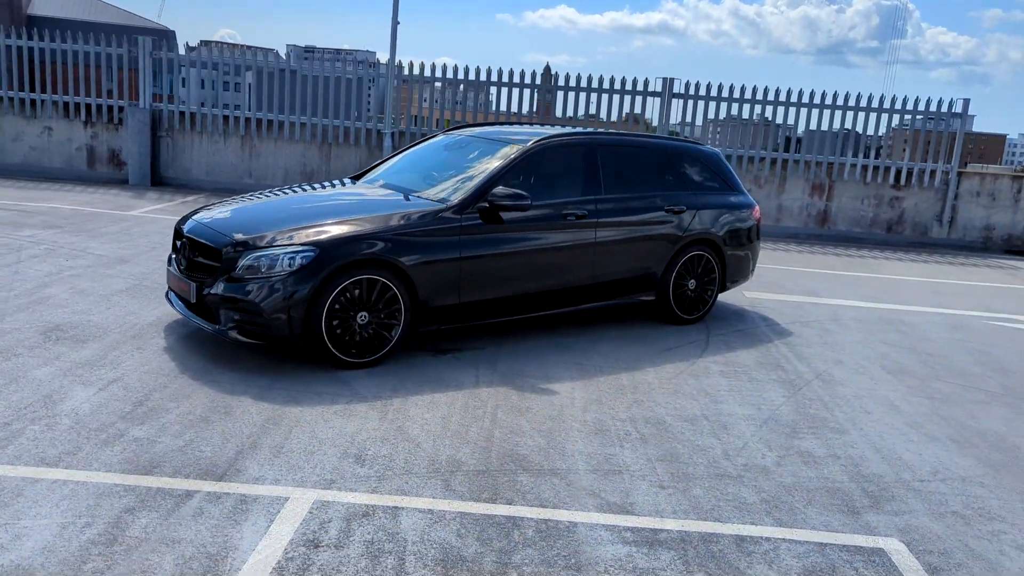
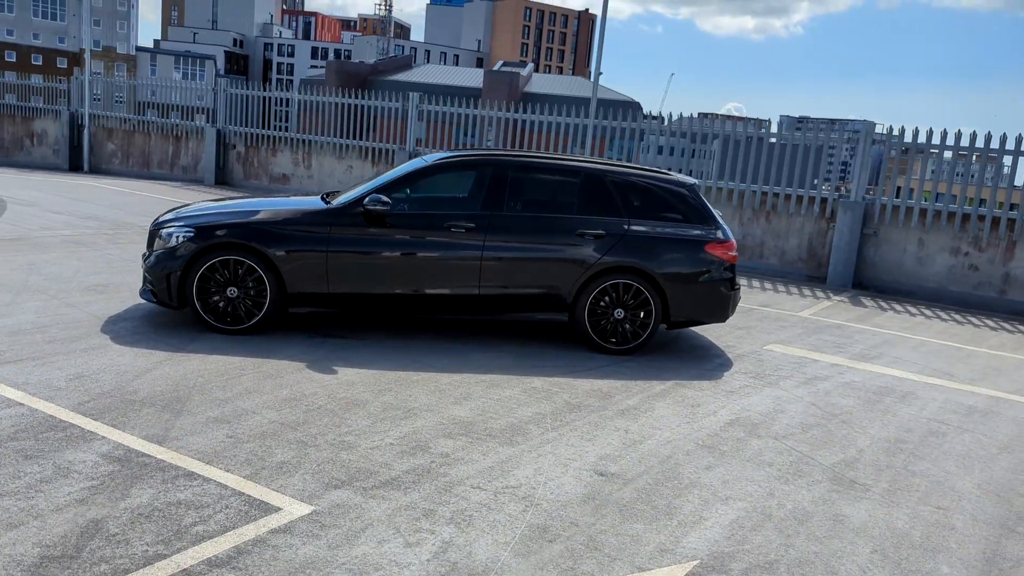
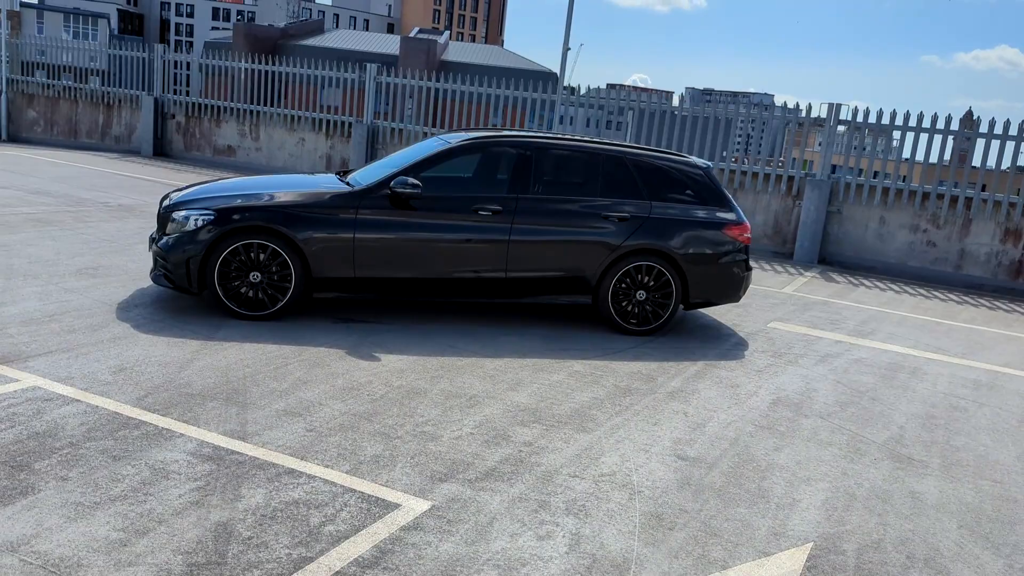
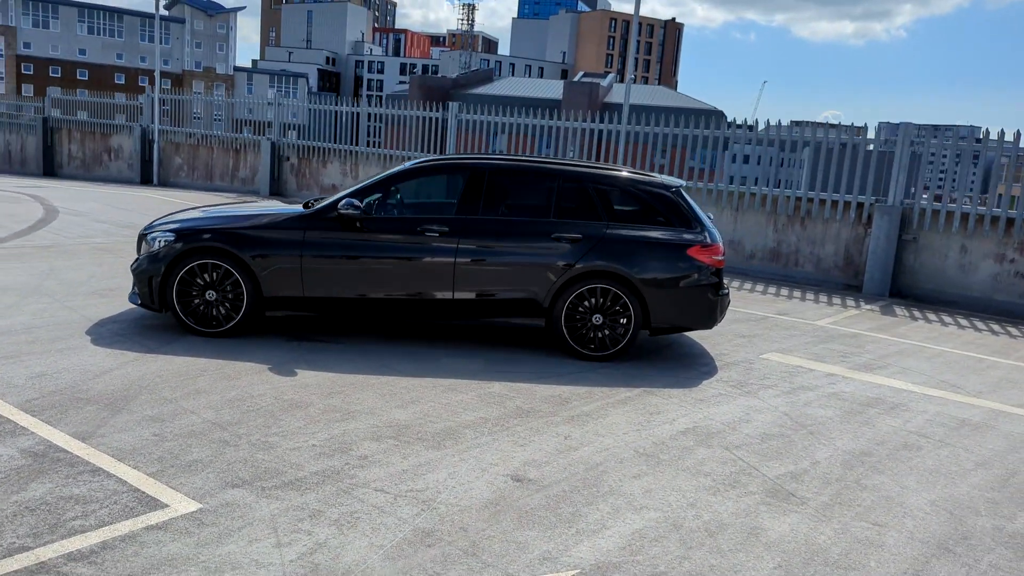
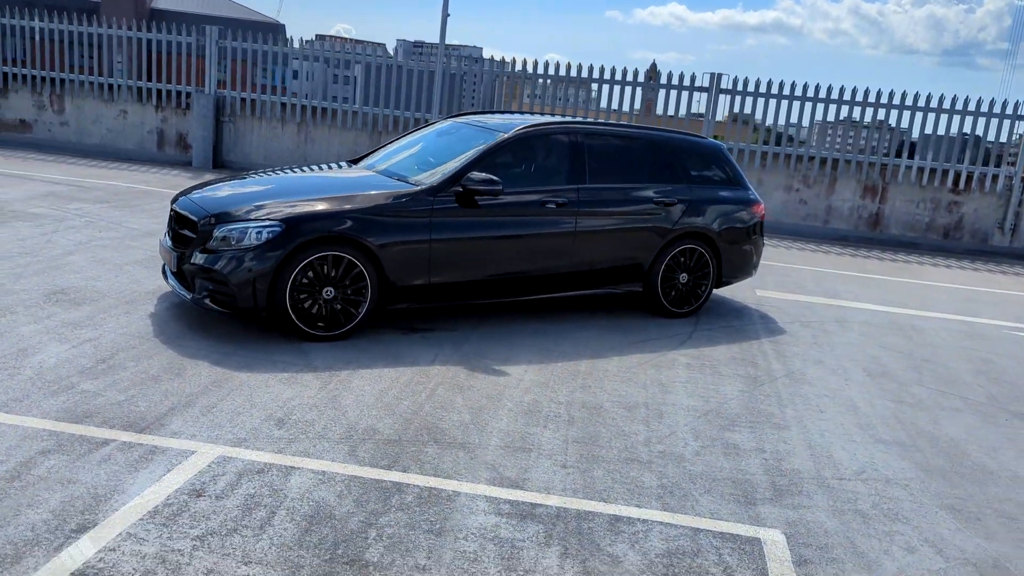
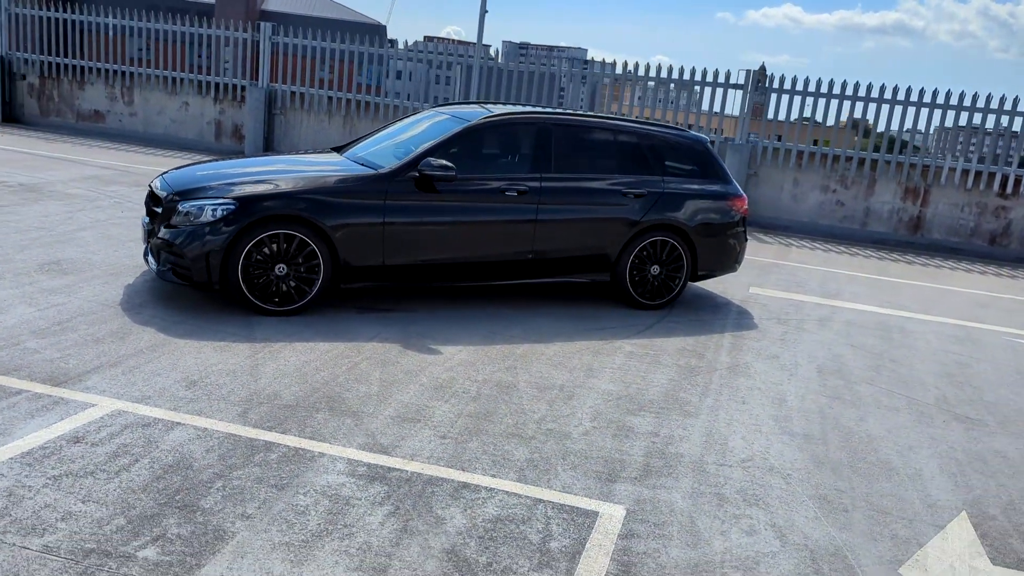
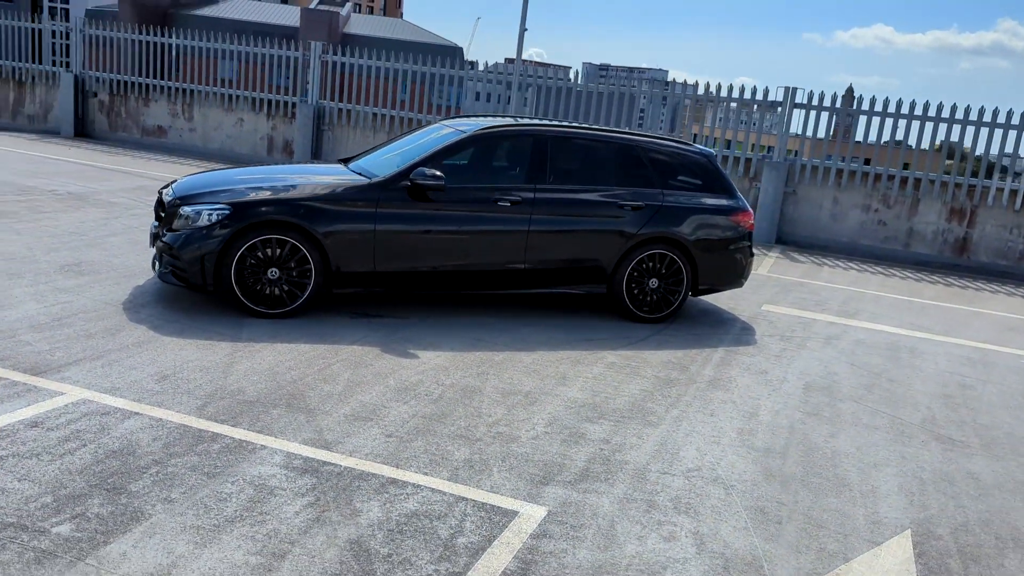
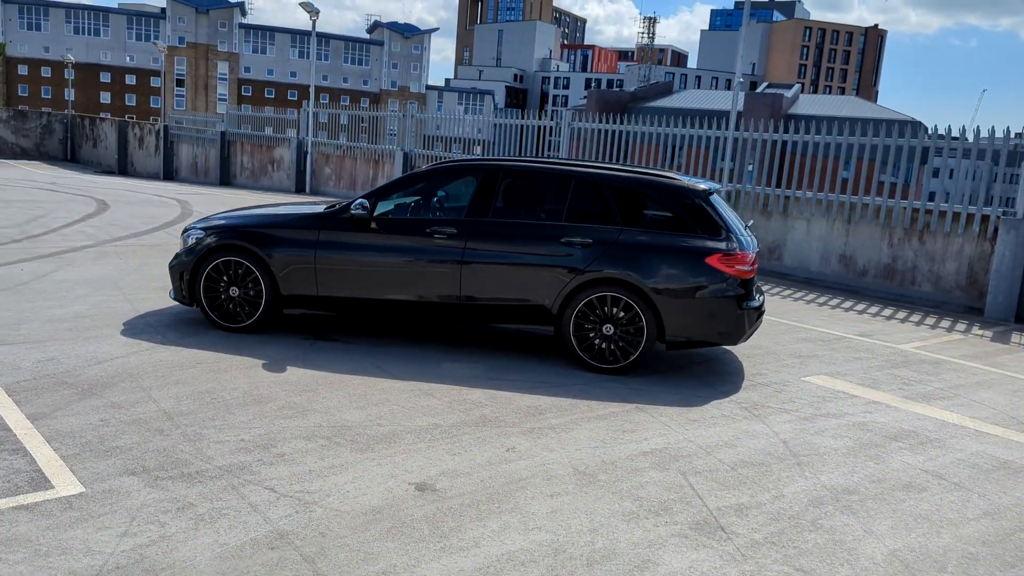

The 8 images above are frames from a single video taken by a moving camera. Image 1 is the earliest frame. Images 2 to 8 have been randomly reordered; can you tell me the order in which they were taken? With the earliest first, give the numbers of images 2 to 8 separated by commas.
5, 6, 7, 3, 2, 4, 8
